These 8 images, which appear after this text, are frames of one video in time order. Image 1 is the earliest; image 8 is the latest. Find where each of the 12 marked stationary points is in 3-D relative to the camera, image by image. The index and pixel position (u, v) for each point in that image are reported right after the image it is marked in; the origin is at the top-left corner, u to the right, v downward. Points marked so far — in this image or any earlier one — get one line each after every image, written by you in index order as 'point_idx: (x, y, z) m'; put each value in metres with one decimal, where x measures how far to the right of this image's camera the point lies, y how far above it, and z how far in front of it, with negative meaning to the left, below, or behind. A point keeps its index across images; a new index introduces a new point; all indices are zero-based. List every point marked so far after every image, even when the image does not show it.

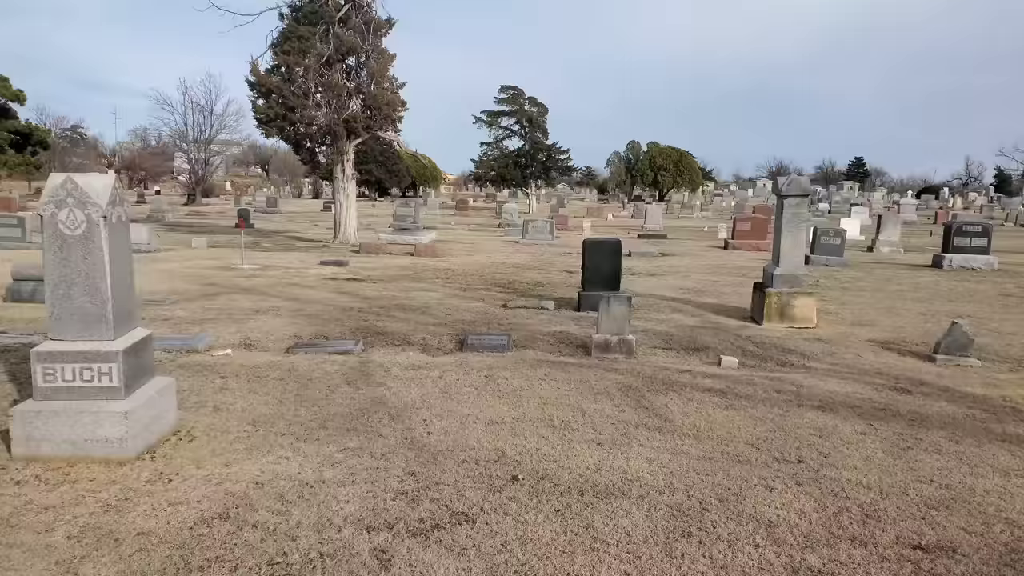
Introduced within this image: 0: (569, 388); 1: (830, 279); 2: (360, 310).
0: (+0.4, -0.7, +5.6) m
1: (+5.5, +0.1, +13.1) m
2: (-1.8, -0.3, +8.8) m
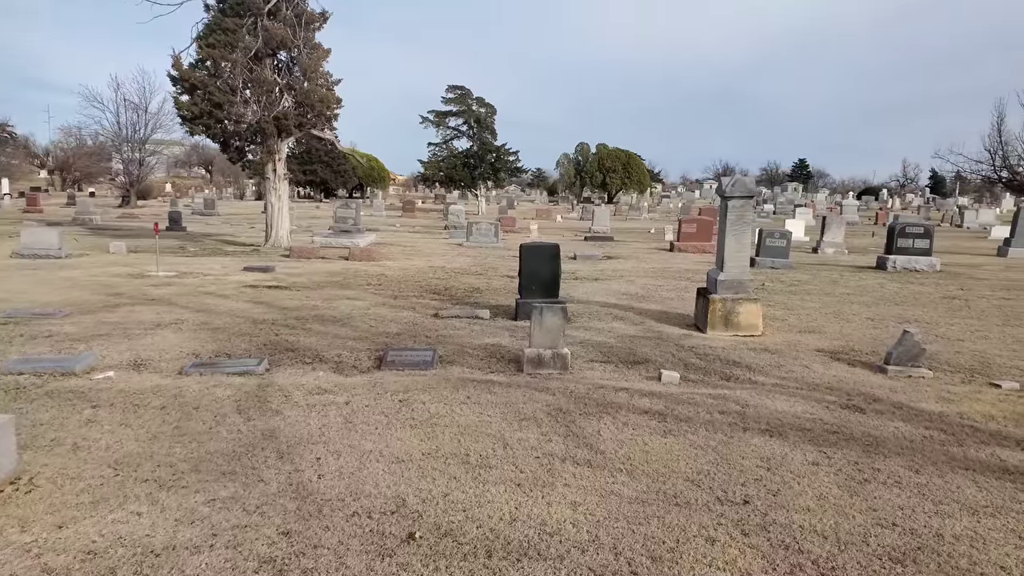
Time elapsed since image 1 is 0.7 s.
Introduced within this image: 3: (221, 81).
0: (-0.1, -0.8, +4.9) m
1: (+4.5, +0.1, +12.8) m
2: (-2.6, -0.4, +8.1) m
3: (-6.7, +4.7, +17.2) m
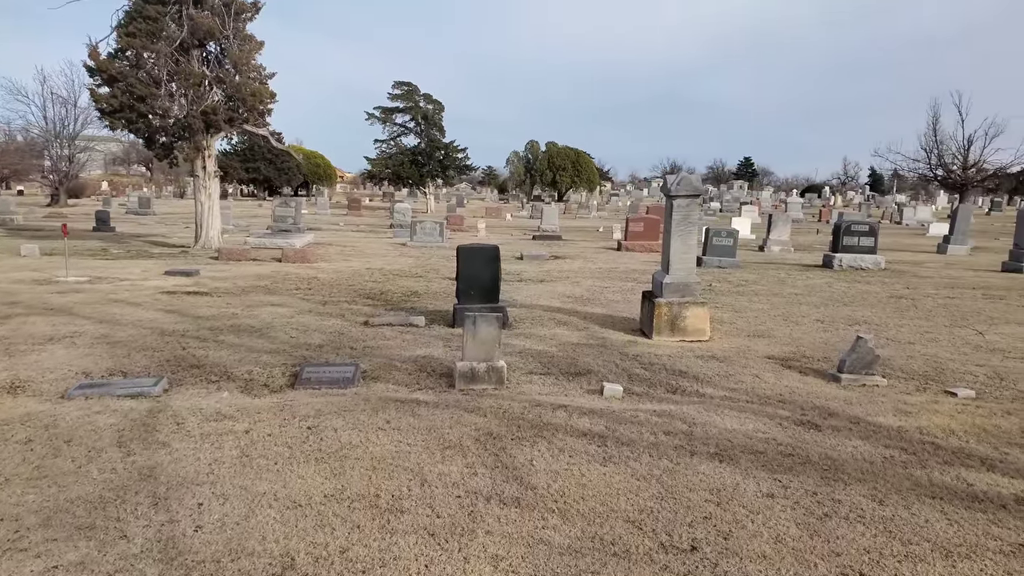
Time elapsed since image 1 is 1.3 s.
0: (-0.6, -0.9, +4.4) m
1: (+3.5, +0.1, +12.6) m
2: (-3.2, -0.5, +7.3) m
3: (-8.0, +4.6, +16.2) m
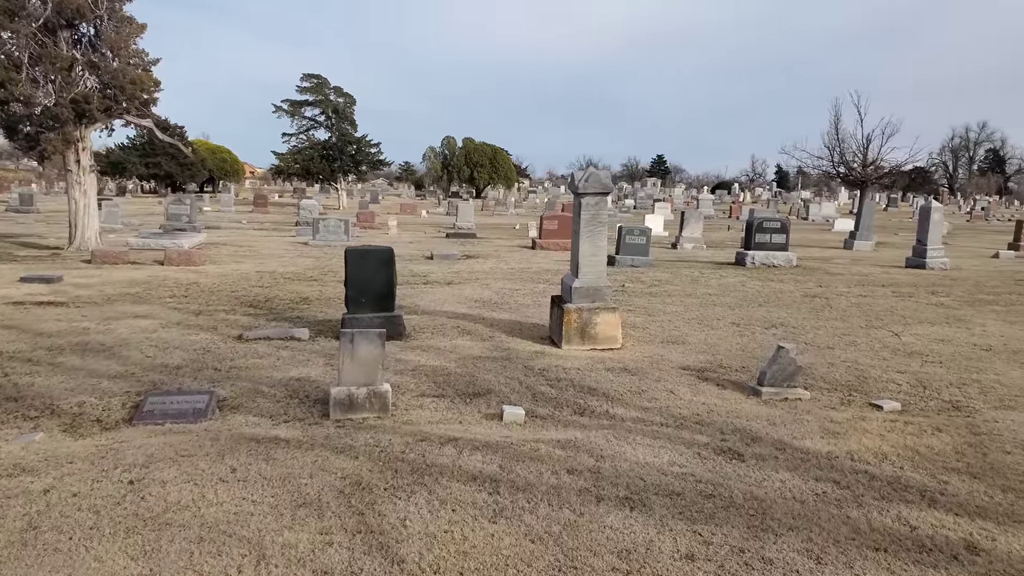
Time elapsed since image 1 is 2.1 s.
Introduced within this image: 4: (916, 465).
0: (-1.2, -1.0, +3.5) m
1: (+2.0, +0.1, +12.1) m
2: (-4.1, -0.6, +6.2) m
3: (-9.9, +4.5, +14.5) m
4: (+2.2, -1.0, +4.1) m
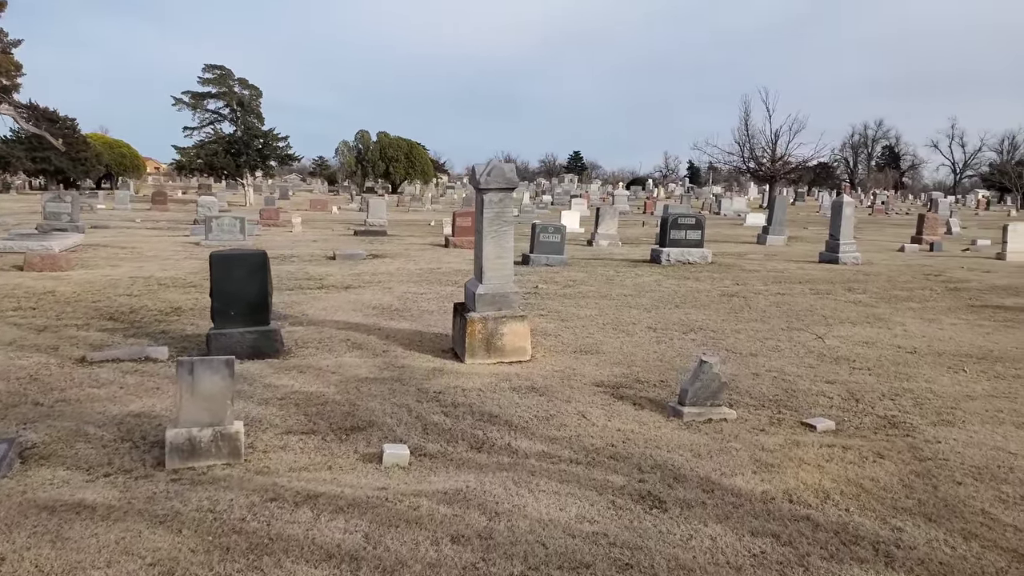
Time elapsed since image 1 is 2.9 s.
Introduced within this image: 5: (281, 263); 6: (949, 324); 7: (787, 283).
0: (-1.7, -1.1, +2.6) m
1: (+0.6, +0.1, +11.4) m
2: (-4.9, -0.7, +4.9) m
3: (-11.6, +4.3, +12.5) m
4: (+1.6, -1.0, +3.5) m
5: (-4.4, +0.5, +14.4) m
6: (+5.0, -0.4, +8.5) m
7: (+4.3, +0.1, +11.8) m
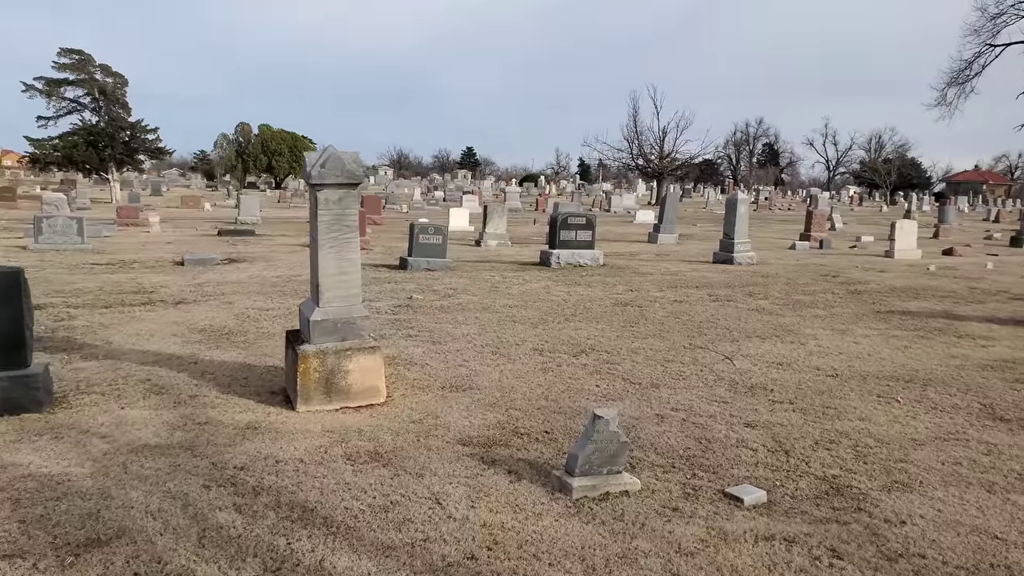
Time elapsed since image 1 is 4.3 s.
0: (-2.2, -1.3, +1.0) m
1: (-1.2, -0.1, +10.0) m
2: (-5.7, -1.0, +2.8) m
3: (-13.4, +4.0, +9.4) m
4: (+1.0, -1.2, +2.4) m
5: (-6.5, +0.3, +12.3) m
6: (+3.6, -0.5, +7.8) m
7: (+2.5, 0.0, +11.0) m
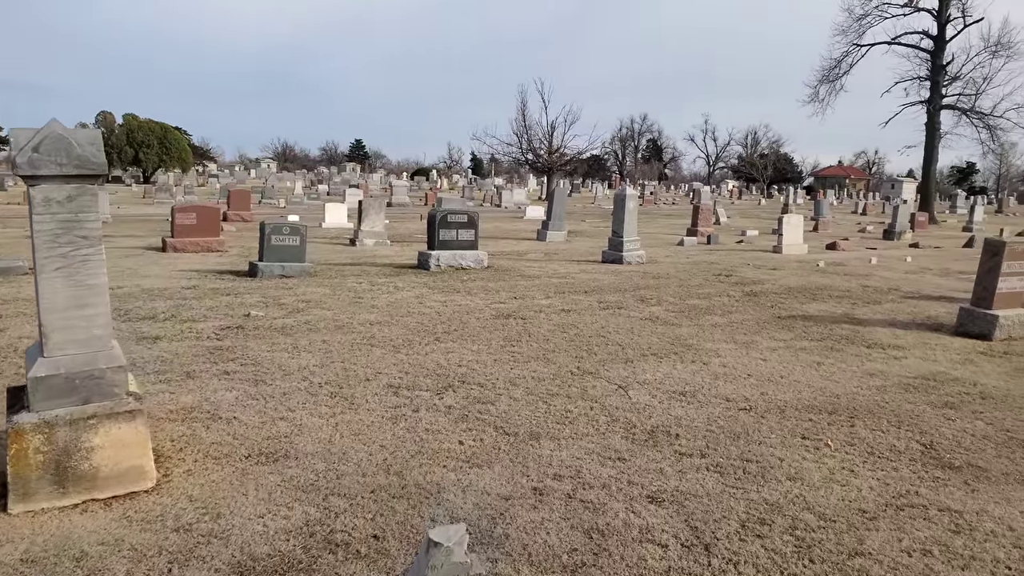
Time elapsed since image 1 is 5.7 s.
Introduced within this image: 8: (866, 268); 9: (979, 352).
0: (-2.4, -1.5, -0.7) m
1: (-2.7, -0.2, +8.4) m
2: (-6.1, -1.3, +0.6) m
3: (-14.8, +3.6, +6.1) m
4: (+0.5, -1.3, +1.1) m
5: (-8.4, 0.0, +9.9) m
6: (+2.3, -0.6, +6.8) m
7: (+0.8, -0.1, +9.8) m
8: (+6.6, +0.4, +14.1) m
9: (+4.5, -0.6, +7.2) m
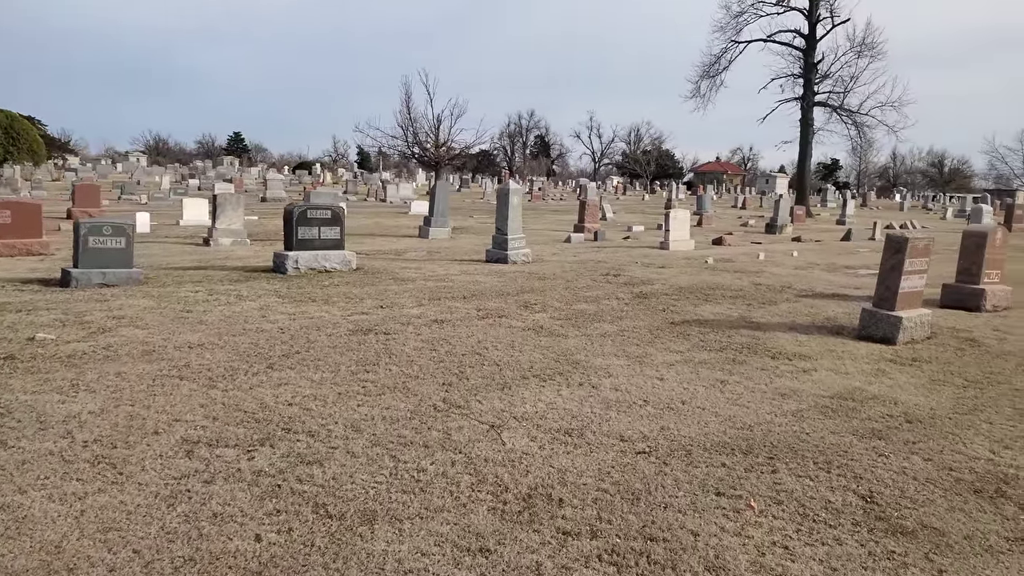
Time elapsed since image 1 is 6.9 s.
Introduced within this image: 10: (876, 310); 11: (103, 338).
0: (-2.4, -1.7, -2.2) m
1: (-4.0, -0.4, +6.7) m
2: (-6.3, -1.5, -1.4) m
3: (-15.7, +3.2, +2.7) m
4: (+0.3, -1.4, 0.0) m
5: (-9.8, -0.2, +7.4) m
6: (+1.2, -0.6, +5.9) m
7: (-0.8, -0.1, +8.6) m
8: (+4.4, +0.4, +13.7) m
9: (+3.3, -0.6, +6.6) m
10: (+3.6, -0.2, +7.5) m
11: (-3.6, -0.4, +6.5) m
